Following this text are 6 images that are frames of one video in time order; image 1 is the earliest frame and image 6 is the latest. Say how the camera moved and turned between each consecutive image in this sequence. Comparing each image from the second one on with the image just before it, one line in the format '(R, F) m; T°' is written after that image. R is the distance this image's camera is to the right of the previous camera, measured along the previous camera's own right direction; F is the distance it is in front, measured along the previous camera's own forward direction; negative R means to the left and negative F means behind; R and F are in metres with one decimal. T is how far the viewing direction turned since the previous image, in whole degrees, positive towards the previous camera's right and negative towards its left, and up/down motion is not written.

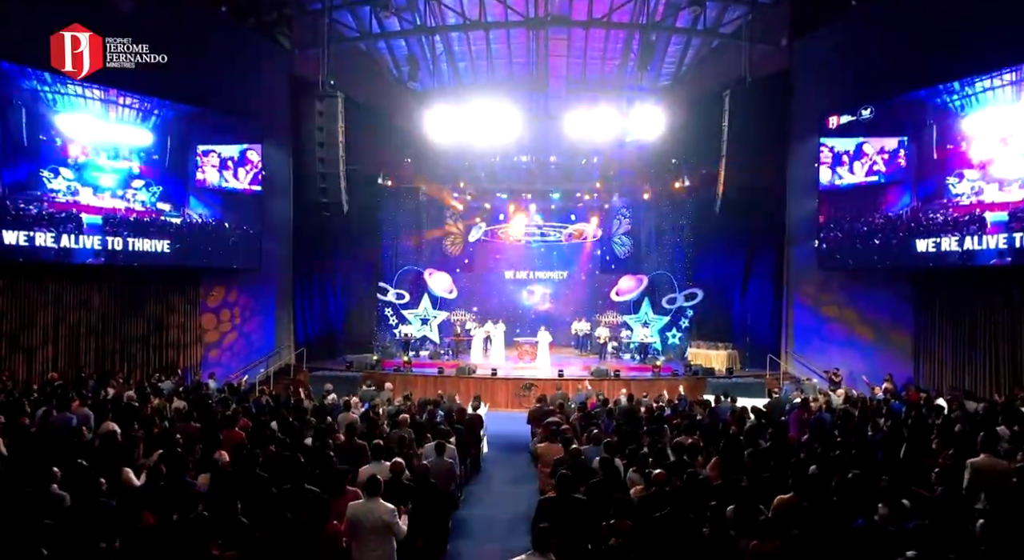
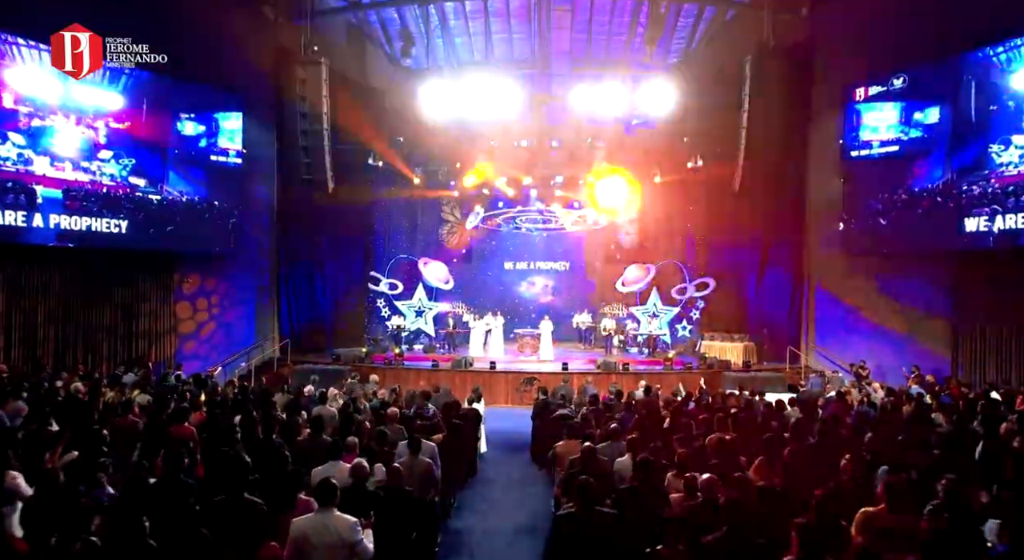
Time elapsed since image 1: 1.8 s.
(0.0, +1.3) m; 0°
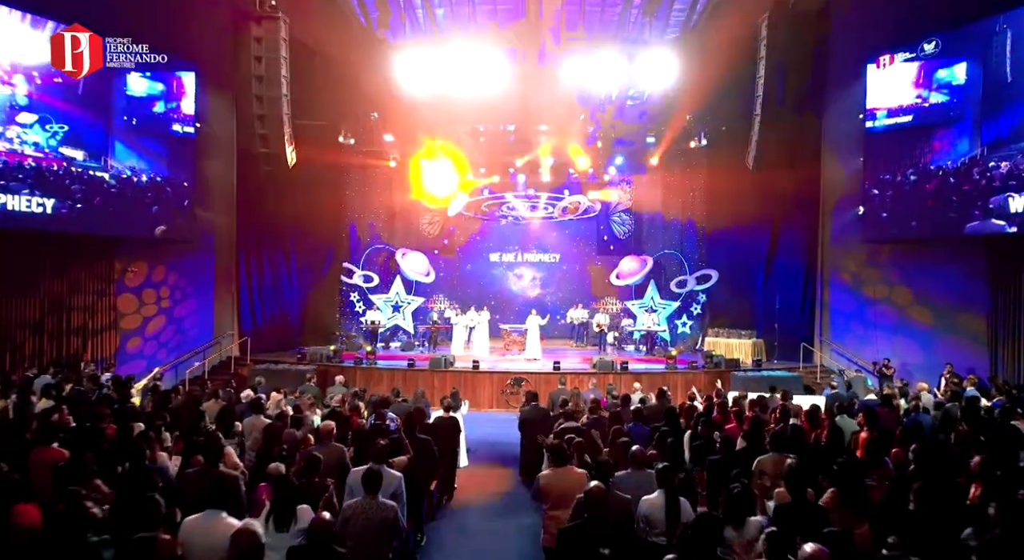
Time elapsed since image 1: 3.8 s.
(0.0, +1.6) m; +1°
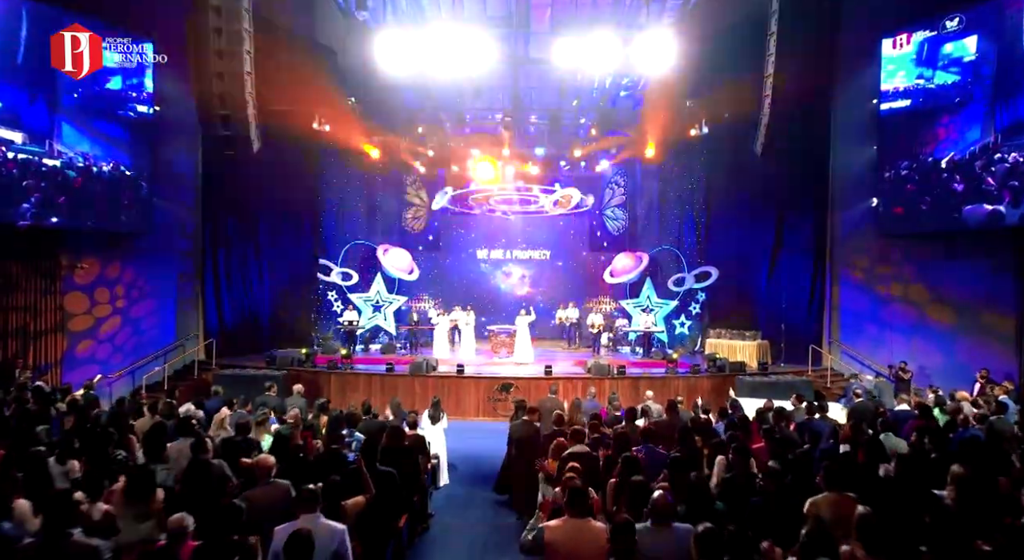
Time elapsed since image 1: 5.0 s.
(0.0, +1.1) m; +1°
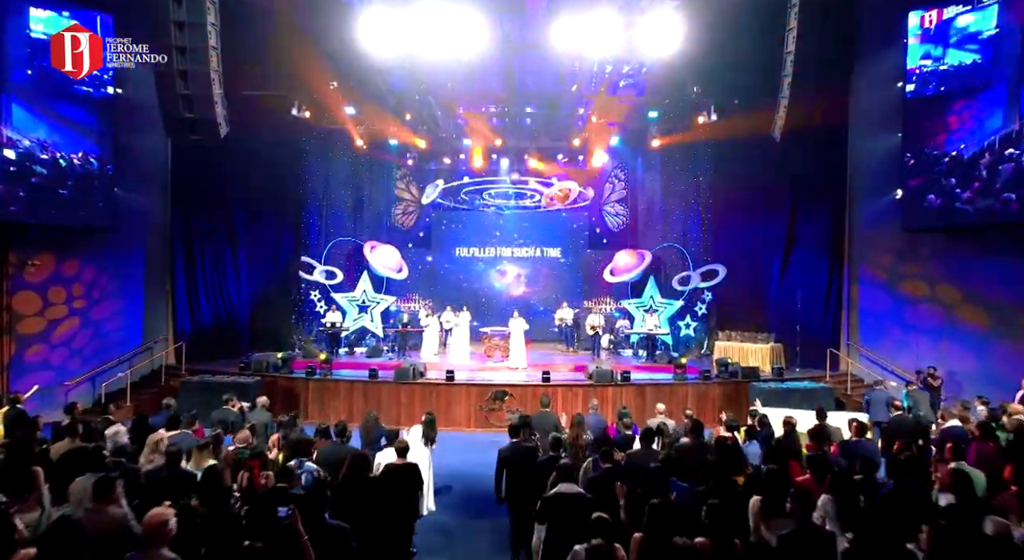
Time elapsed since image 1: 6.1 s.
(0.0, +1.0) m; 0°
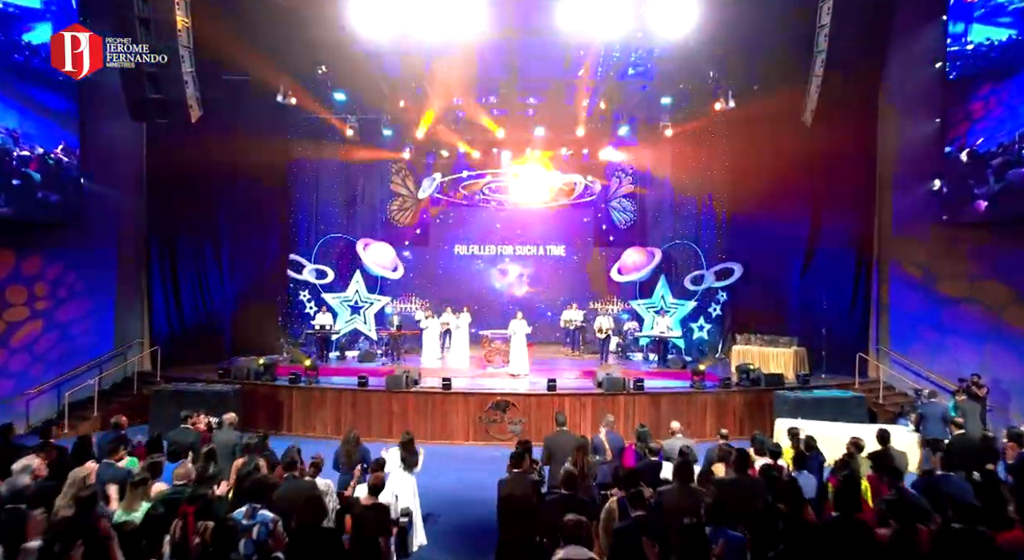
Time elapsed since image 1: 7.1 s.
(0.0, +1.0) m; 0°
